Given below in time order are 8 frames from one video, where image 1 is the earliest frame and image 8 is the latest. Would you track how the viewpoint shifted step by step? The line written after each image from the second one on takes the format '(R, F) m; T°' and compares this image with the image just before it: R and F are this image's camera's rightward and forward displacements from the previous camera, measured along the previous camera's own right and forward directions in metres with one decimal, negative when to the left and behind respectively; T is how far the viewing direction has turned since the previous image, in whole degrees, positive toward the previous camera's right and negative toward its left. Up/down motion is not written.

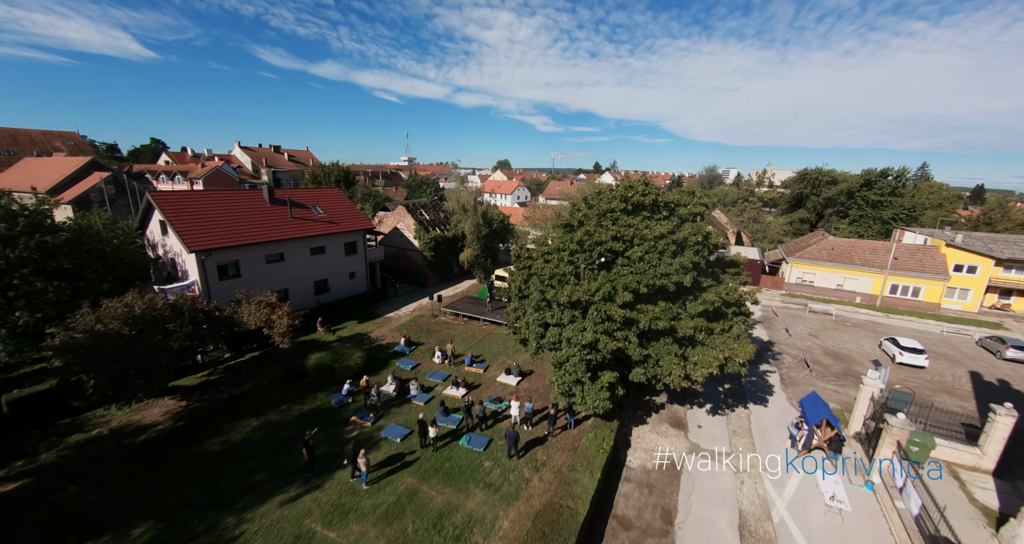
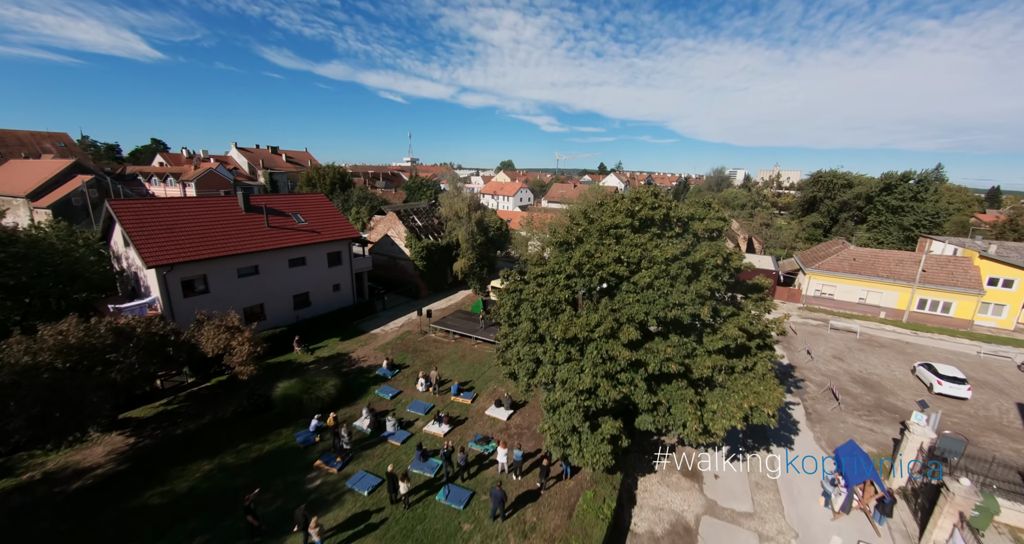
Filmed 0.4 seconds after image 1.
(+0.5, +1.9) m; -1°
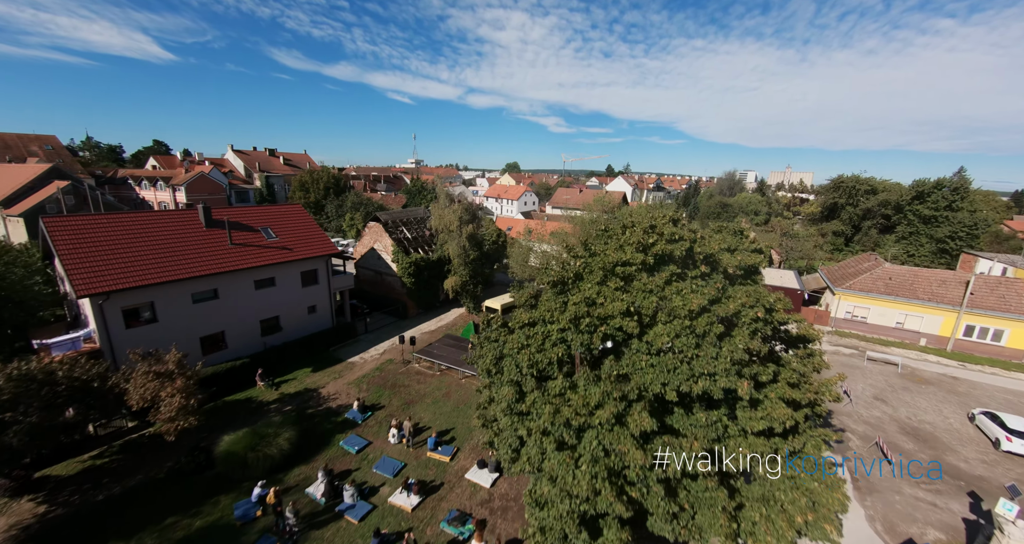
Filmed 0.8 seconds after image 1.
(+0.7, +2.6) m; -1°
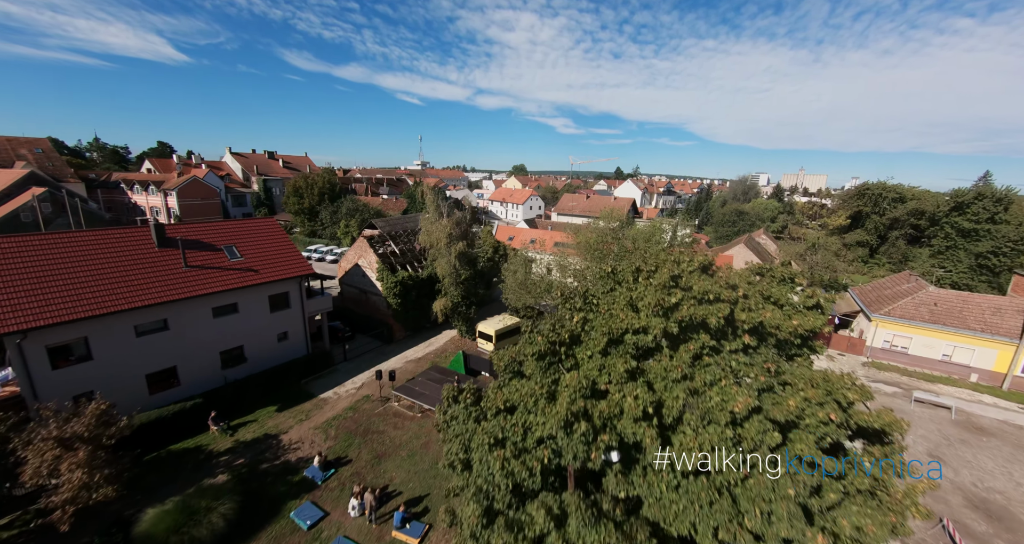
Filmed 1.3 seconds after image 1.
(+0.6, +2.5) m; -1°
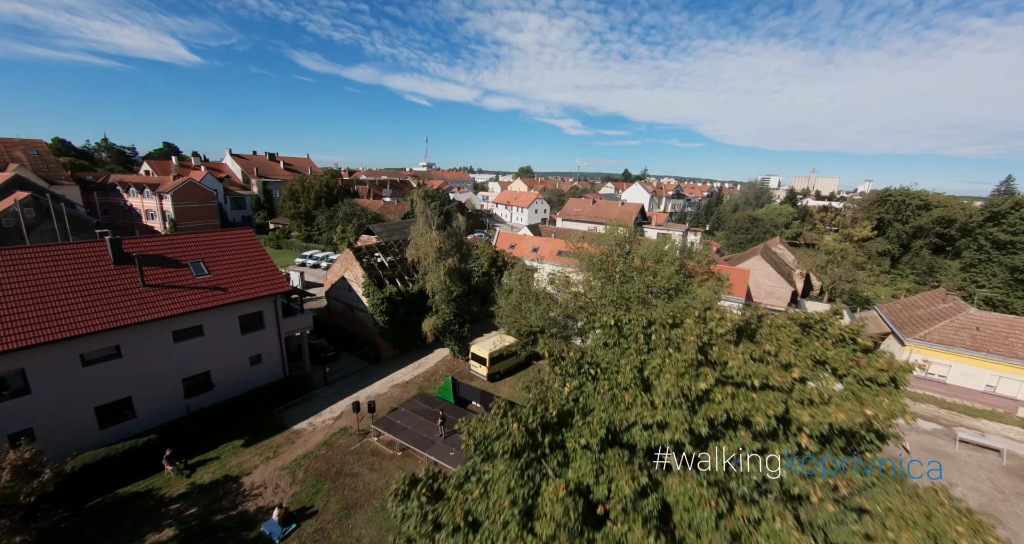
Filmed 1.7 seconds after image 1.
(+0.5, +1.9) m; -1°
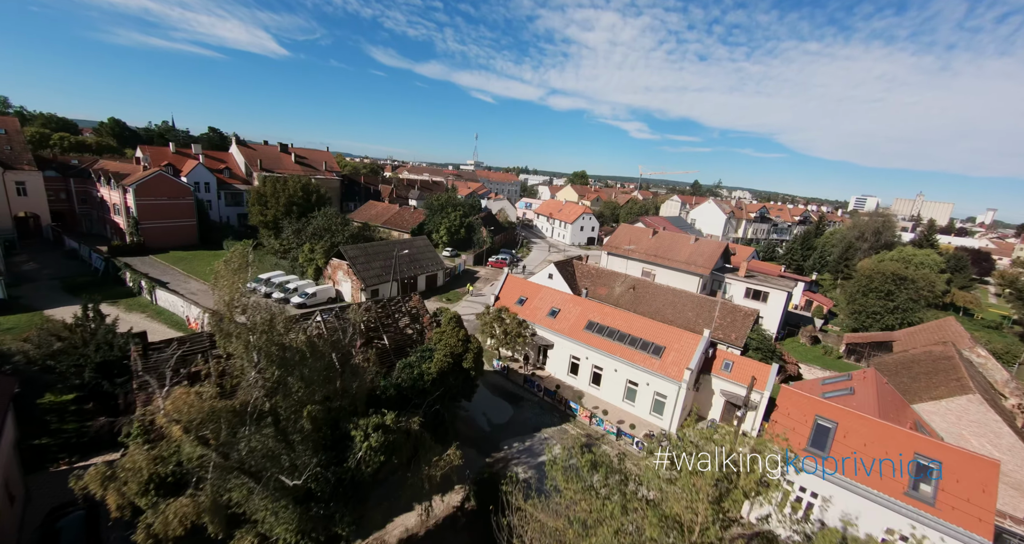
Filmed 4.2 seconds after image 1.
(+2.5, +12.6) m; -7°
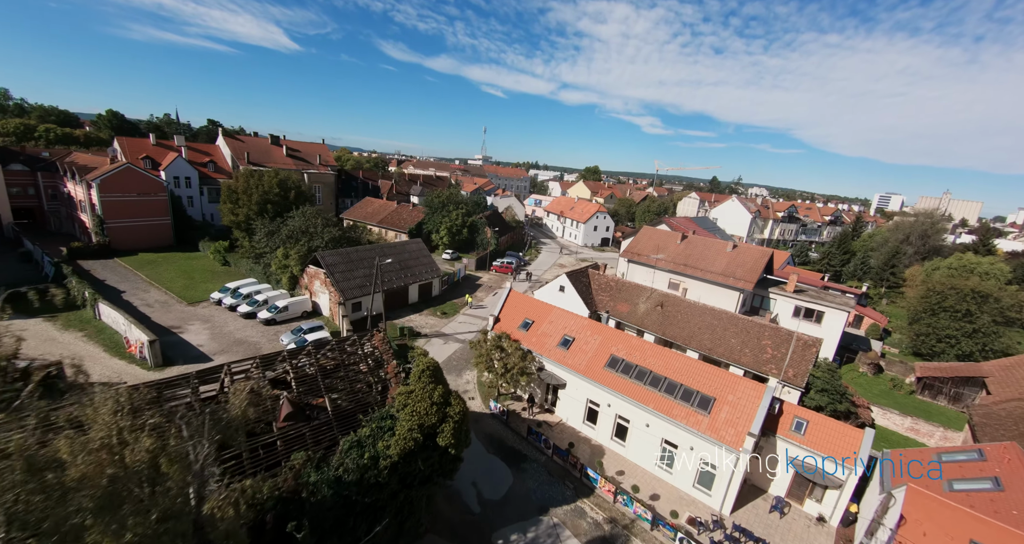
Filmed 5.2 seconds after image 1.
(+0.3, +4.7) m; -1°
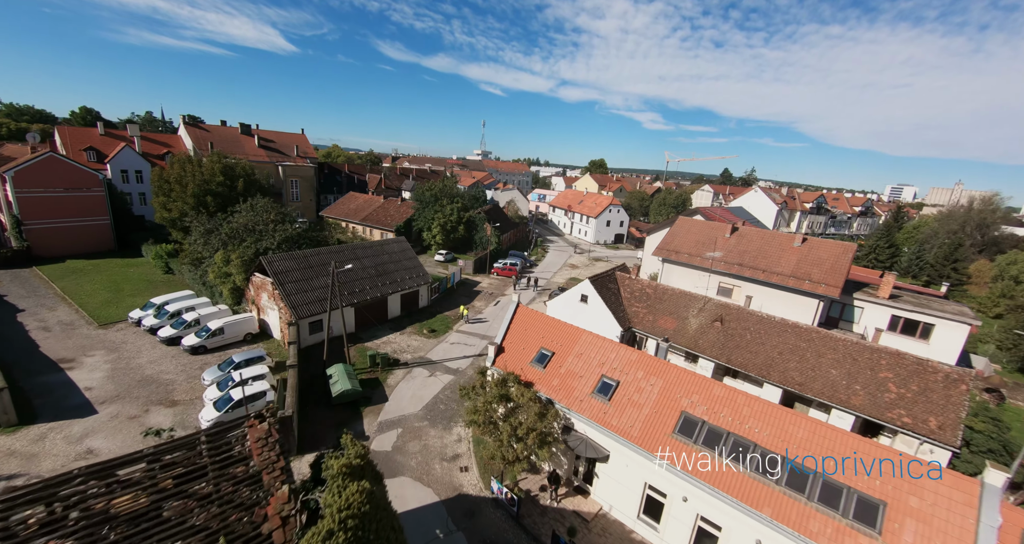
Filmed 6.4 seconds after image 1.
(-0.2, +6.3) m; 0°
